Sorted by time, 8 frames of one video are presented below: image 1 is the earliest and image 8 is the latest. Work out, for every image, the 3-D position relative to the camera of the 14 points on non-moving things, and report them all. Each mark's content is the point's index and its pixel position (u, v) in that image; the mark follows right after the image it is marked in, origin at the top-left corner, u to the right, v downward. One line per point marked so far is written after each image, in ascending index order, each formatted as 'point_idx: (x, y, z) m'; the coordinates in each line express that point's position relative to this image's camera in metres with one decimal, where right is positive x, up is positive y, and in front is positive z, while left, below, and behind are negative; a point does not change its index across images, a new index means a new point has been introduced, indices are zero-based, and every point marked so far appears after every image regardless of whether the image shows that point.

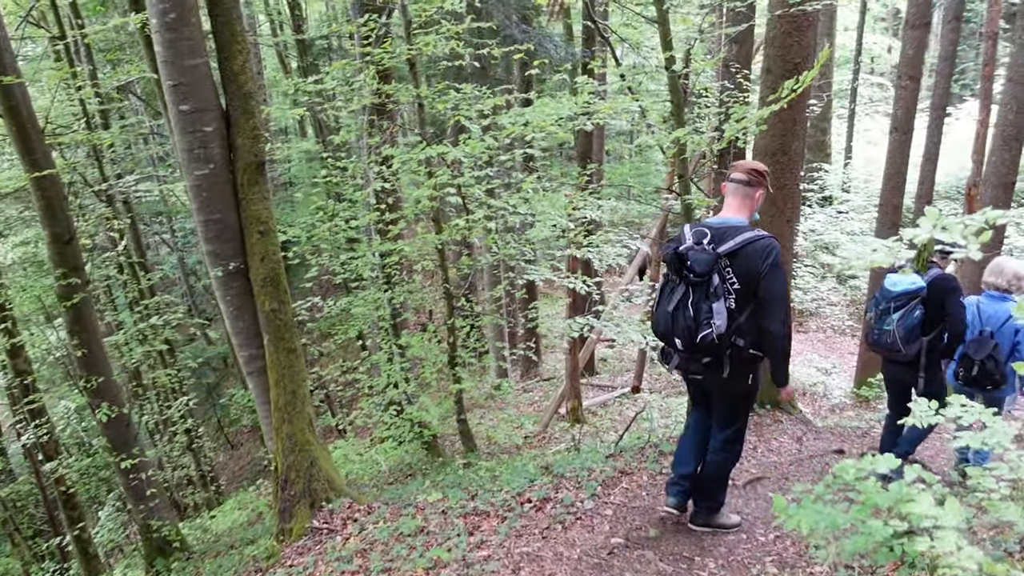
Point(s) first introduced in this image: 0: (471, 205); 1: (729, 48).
0: (-0.3, +0.7, +7.5) m
1: (+2.5, +2.7, +10.4) m
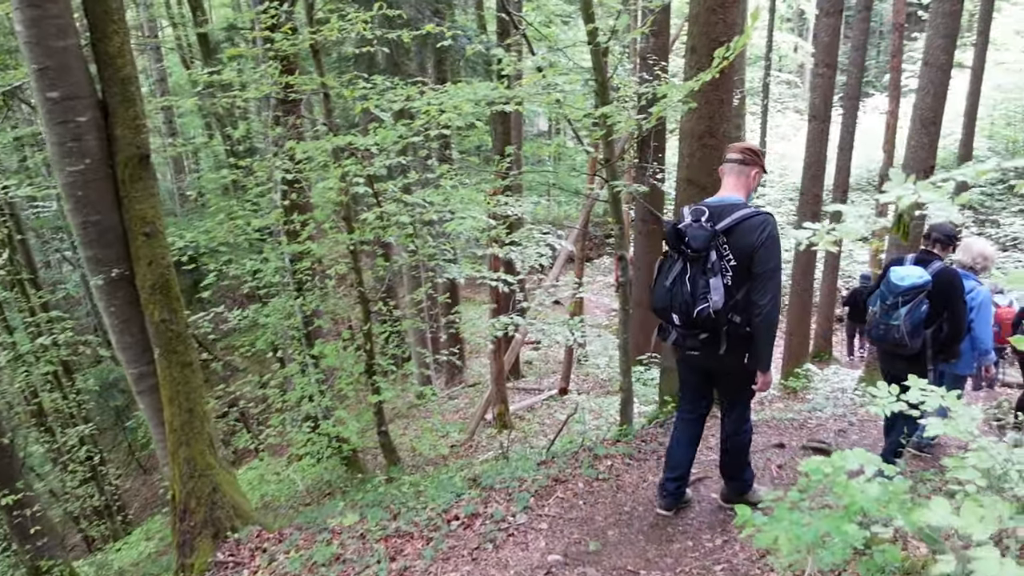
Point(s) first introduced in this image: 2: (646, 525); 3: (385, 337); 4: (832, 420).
0: (-1.0, +0.7, +7.1) m
1: (+1.5, +2.8, +10.2) m
2: (+0.6, -1.1, +4.1) m
3: (-1.1, -0.4, +7.6) m
4: (+2.5, -1.0, +7.1) m
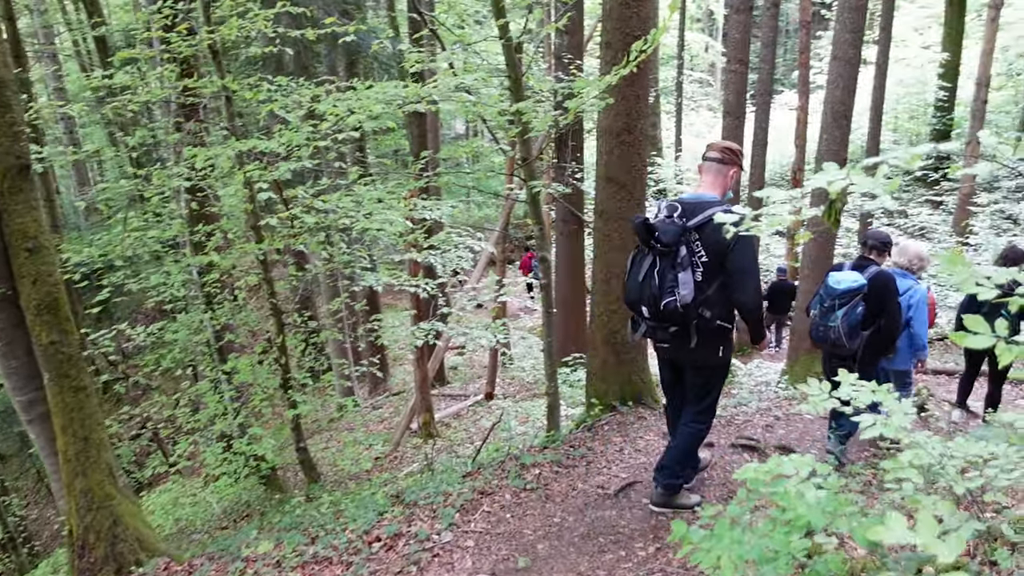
0: (-1.6, +0.6, +6.8) m
1: (+0.5, +2.8, +10.1) m
2: (+0.3, -1.1, +4.0) m
3: (-1.7, -0.5, +7.3) m
4: (+1.9, -1.0, +7.0) m
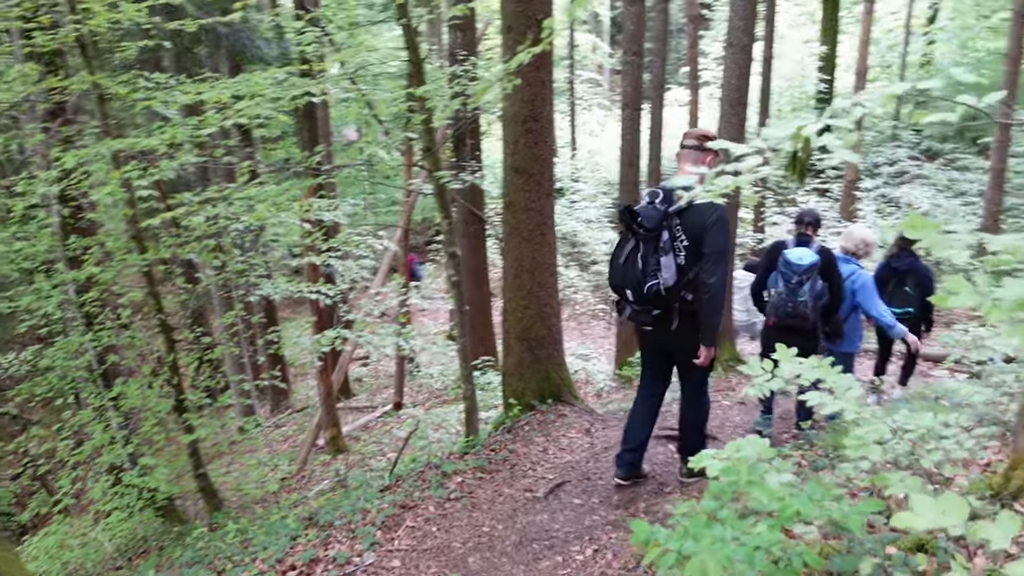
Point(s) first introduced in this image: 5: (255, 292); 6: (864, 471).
0: (-2.3, +0.5, +6.3) m
1: (-0.6, +2.8, +9.8) m
2: (0.0, -1.0, +3.7) m
3: (-2.4, -0.6, +6.8) m
4: (+1.3, -0.9, +7.0) m
5: (-2.2, 0.0, +7.8) m
6: (+1.0, -0.5, +2.5) m
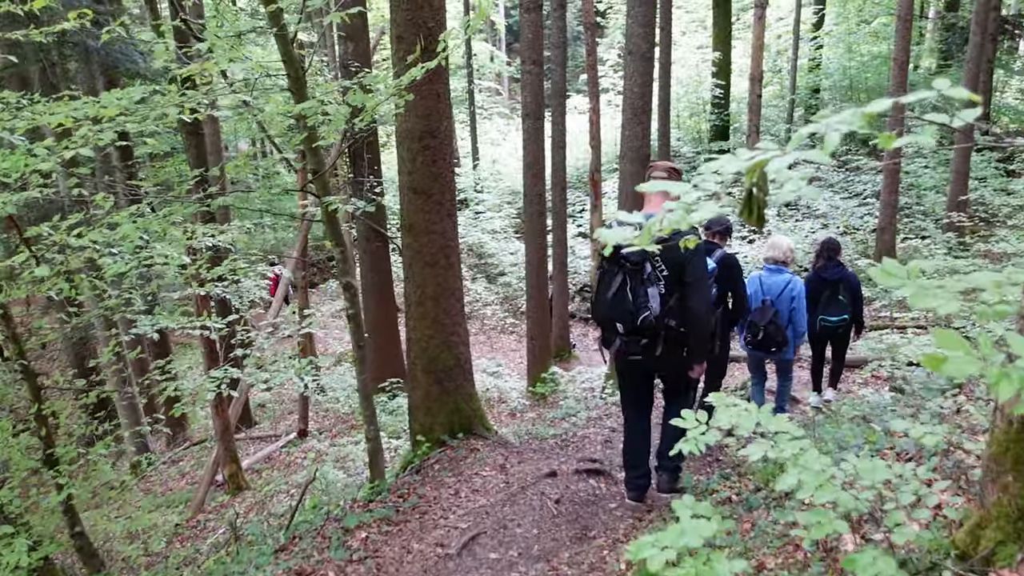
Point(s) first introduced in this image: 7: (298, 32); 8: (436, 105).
0: (-2.9, +0.2, +5.7) m
1: (-1.7, +2.5, +9.4) m
2: (-0.3, -1.2, +3.3) m
3: (-3.0, -0.9, +6.2) m
4: (+0.6, -1.0, +6.7) m
5: (-3.0, -0.3, +7.2) m
6: (+0.7, -0.6, +2.2) m
7: (-1.0, +1.2, +4.4) m
8: (-0.4, +1.0, +5.1) m
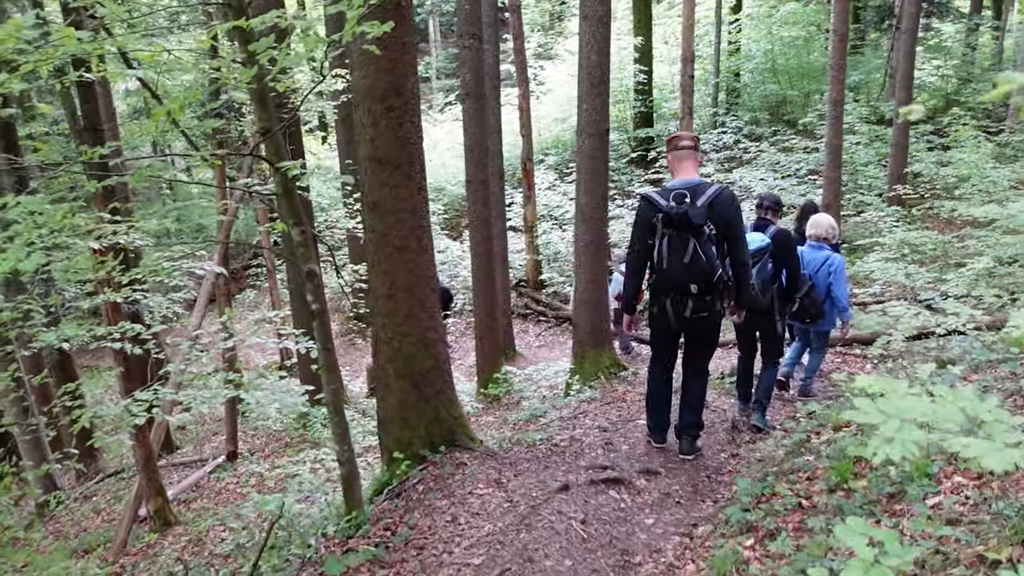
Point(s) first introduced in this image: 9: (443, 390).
0: (-3.0, +0.2, +4.6) m
1: (-2.3, +2.5, +8.4) m
2: (-0.2, -1.1, +2.5) m
3: (-3.1, -0.9, +5.1) m
4: (+0.4, -0.9, +5.9) m
5: (-3.2, -0.4, +6.1) m
6: (+1.0, -0.5, +1.5) m
7: (-1.1, +1.3, +3.5) m
8: (-0.5, +1.1, +4.2) m
9: (-0.4, -0.5, +4.8) m
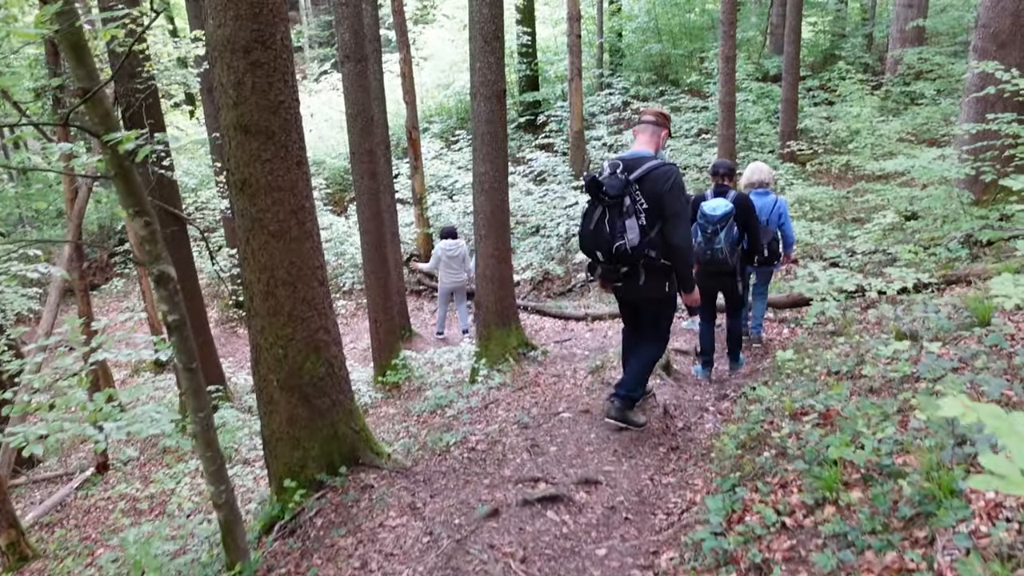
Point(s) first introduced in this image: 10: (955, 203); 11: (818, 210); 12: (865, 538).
0: (-3.4, +0.1, +3.5) m
1: (-3.3, +2.5, +7.3) m
2: (-0.3, -1.1, +1.8) m
3: (-3.5, -1.0, +4.0) m
4: (-0.1, -0.8, +5.3) m
5: (-3.7, -0.5, +5.0) m
6: (+1.0, -0.4, +1.0) m
7: (-1.4, +1.2, +2.7) m
8: (-0.9, +1.1, +3.4) m
9: (-0.8, -0.5, +4.1) m
10: (+3.6, +0.7, +7.5) m
11: (+3.7, +0.9, +11.0) m
12: (+0.9, -0.6, +2.4) m
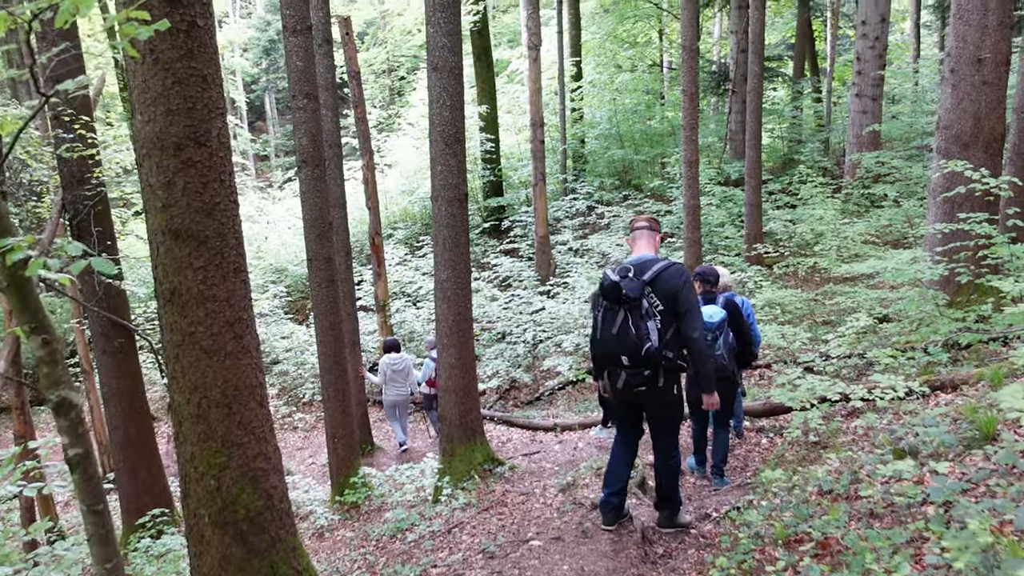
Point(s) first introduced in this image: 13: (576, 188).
0: (-3.6, -0.4, +3.1) m
1: (-3.6, +1.6, +7.1) m
2: (-0.3, -1.4, +1.3) m
3: (-3.6, -1.5, +3.4) m
4: (-0.3, -1.4, +4.8) m
5: (-3.9, -1.1, +4.4) m
6: (+0.9, -0.6, +0.6) m
7: (-1.5, +0.9, +2.4) m
8: (-1.1, +0.7, +3.2) m
9: (-0.9, -1.0, +3.6) m
10: (+3.3, -0.1, +7.3) m
11: (+3.3, -0.3, +10.9) m
12: (+0.8, -0.9, +2.0) m
13: (+1.4, +2.1, +19.2) m
